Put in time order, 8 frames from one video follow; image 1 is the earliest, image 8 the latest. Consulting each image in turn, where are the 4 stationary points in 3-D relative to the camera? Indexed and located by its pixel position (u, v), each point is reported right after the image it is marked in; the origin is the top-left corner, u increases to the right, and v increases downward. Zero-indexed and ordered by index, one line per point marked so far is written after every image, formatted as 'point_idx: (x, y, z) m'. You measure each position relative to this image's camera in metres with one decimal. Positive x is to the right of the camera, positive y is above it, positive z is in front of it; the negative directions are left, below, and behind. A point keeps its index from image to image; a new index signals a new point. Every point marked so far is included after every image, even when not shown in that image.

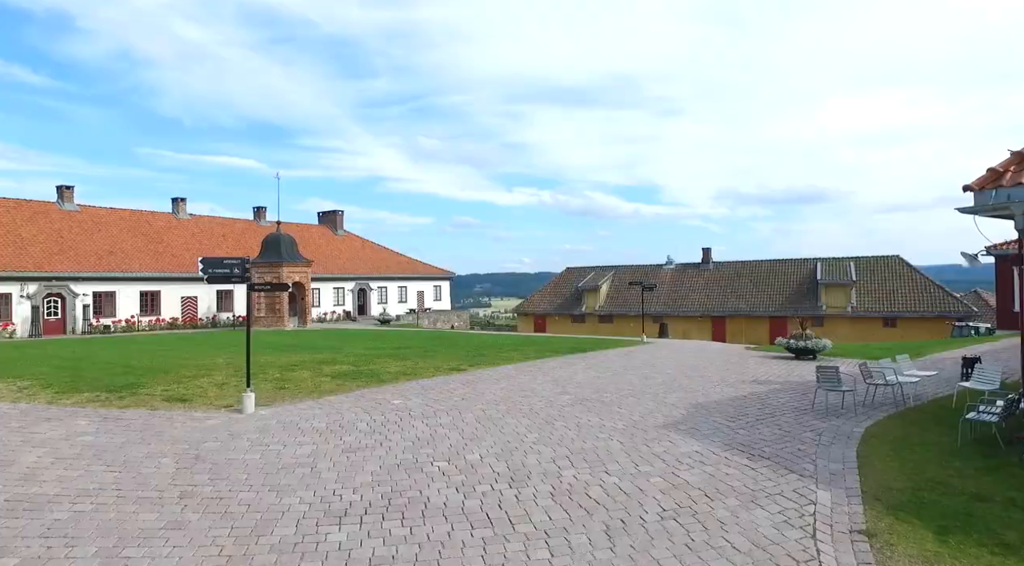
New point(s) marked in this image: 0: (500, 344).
0: (-0.4, -1.6, +17.5) m
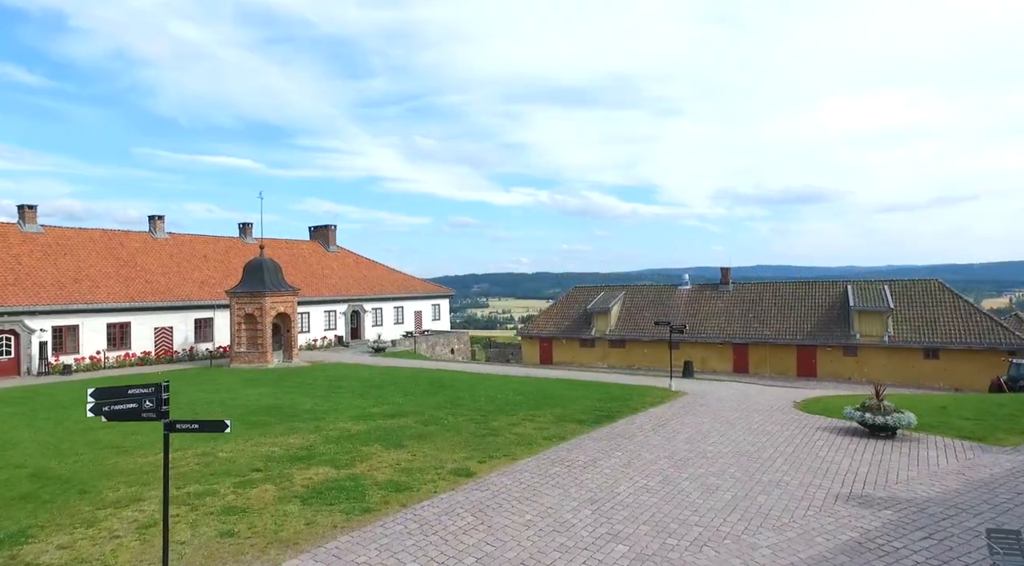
0: (-0.1, -2.6, +15.0) m
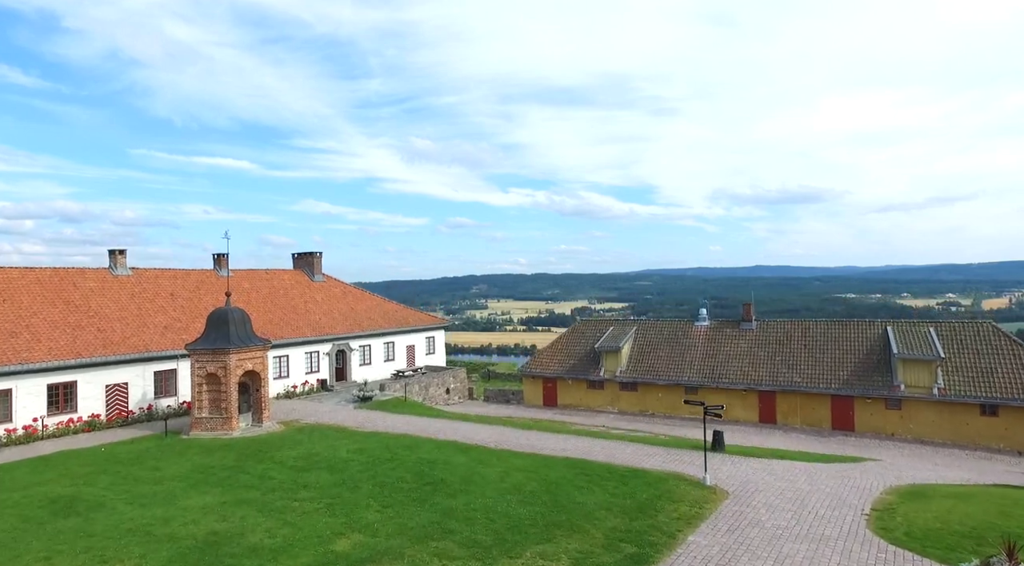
0: (0.0, -4.2, +12.0) m
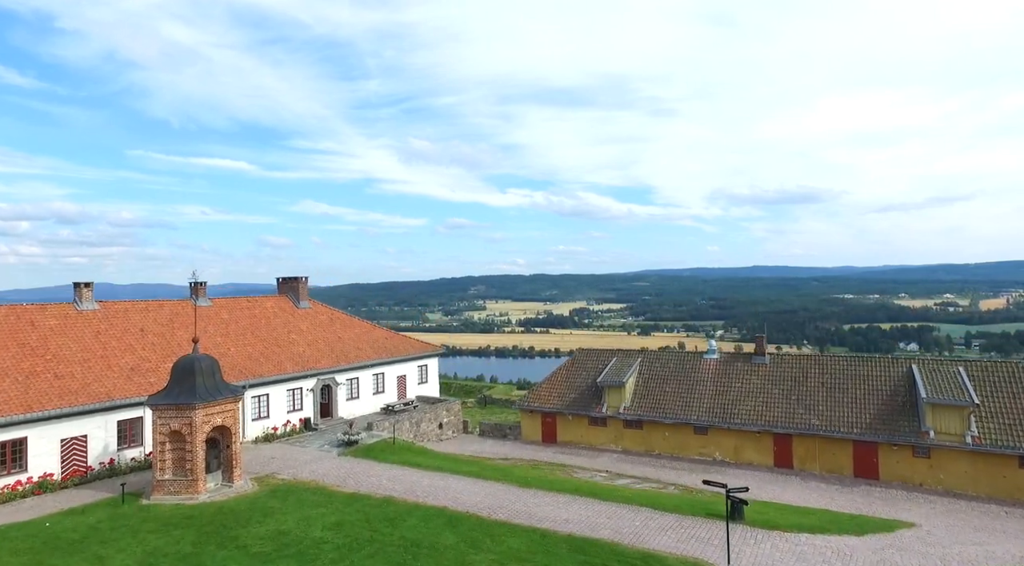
0: (-0.1, -5.5, +10.1) m
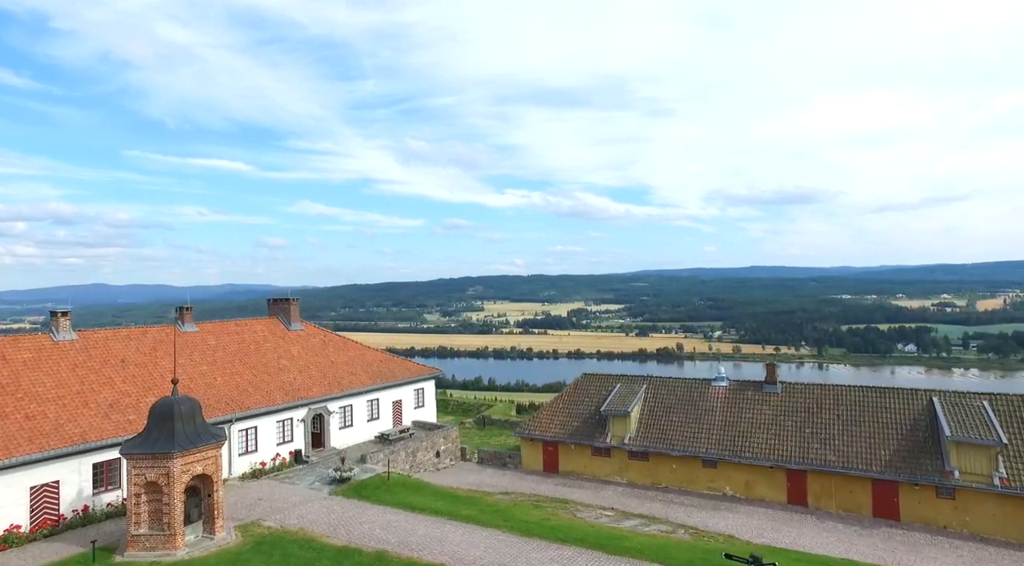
0: (0.0, -6.4, +8.9) m
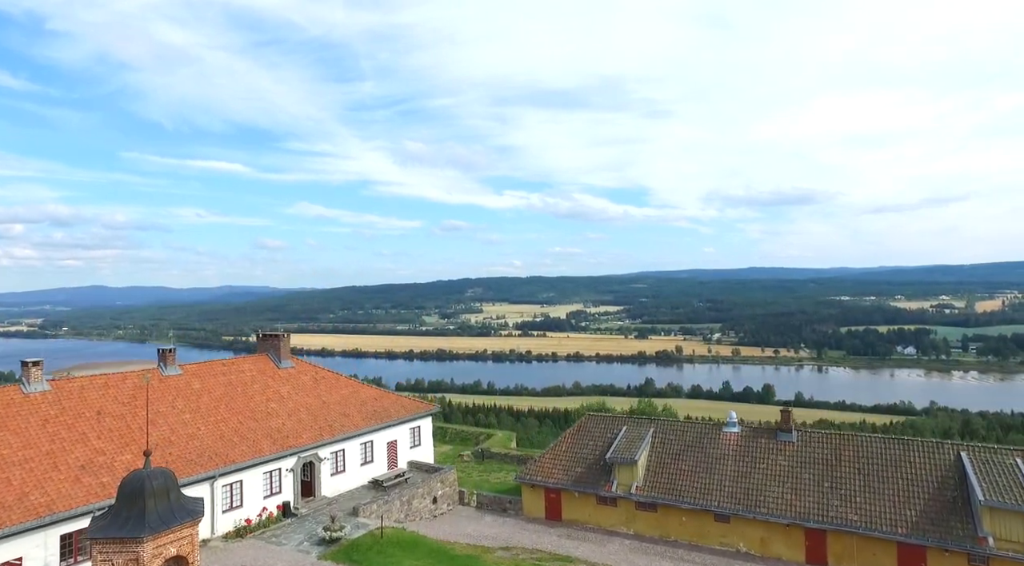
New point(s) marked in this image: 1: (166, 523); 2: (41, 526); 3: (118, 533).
0: (0.0, -7.9, +7.5) m
1: (-8.1, -5.6, +16.0) m
2: (-12.3, -6.4, +17.8) m
3: (-8.8, -5.6, +15.4) m
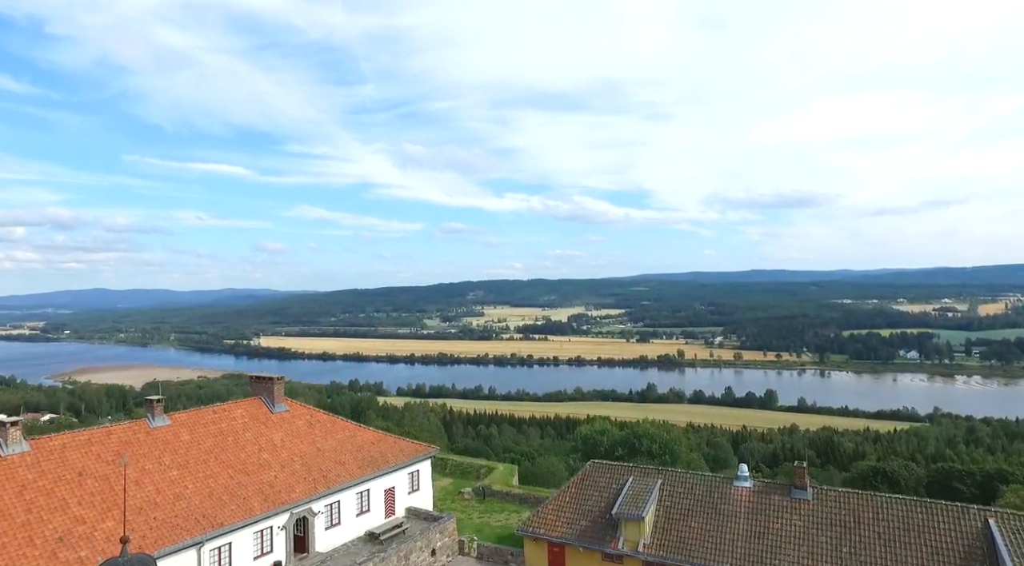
0: (+0.1, -9.6, +6.4) m
1: (-8.0, -7.3, +14.9) m
2: (-12.3, -8.1, +16.8) m
3: (-8.8, -7.3, +14.4) m
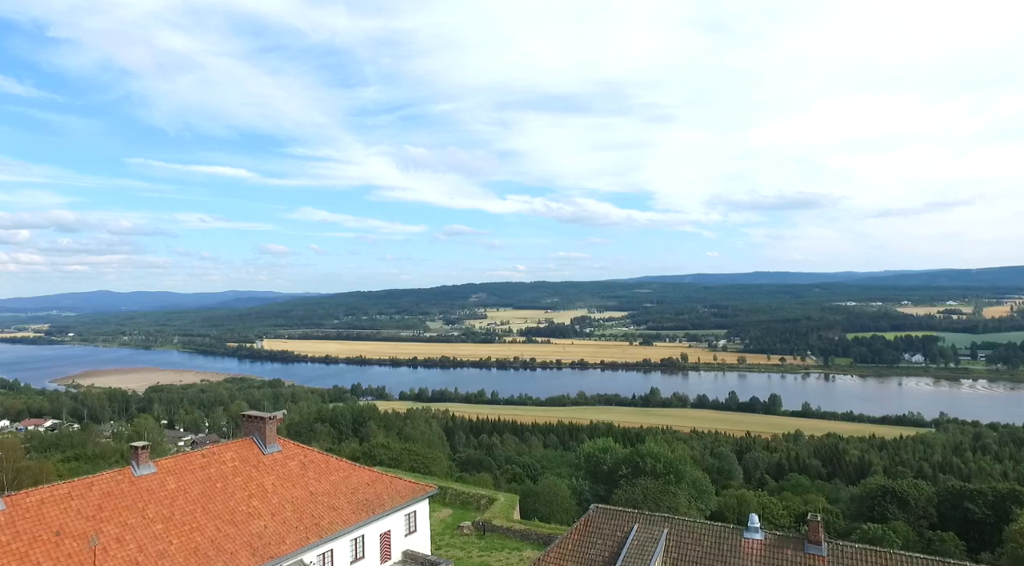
0: (0.0, -11.1, +5.3) m
1: (-8.1, -8.7, +13.9) m
2: (-12.3, -9.6, +15.8) m
3: (-8.8, -8.8, +13.3) m
